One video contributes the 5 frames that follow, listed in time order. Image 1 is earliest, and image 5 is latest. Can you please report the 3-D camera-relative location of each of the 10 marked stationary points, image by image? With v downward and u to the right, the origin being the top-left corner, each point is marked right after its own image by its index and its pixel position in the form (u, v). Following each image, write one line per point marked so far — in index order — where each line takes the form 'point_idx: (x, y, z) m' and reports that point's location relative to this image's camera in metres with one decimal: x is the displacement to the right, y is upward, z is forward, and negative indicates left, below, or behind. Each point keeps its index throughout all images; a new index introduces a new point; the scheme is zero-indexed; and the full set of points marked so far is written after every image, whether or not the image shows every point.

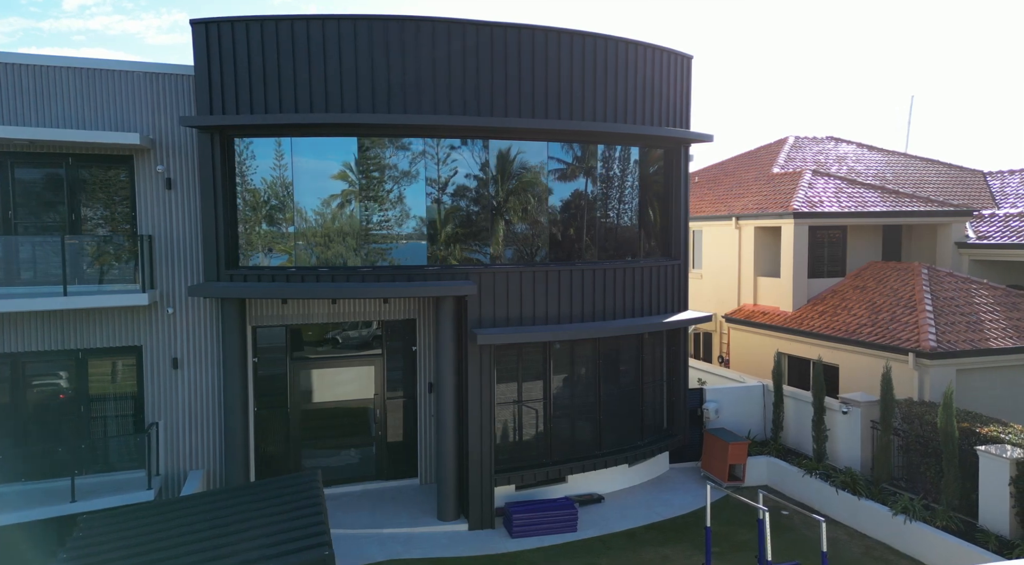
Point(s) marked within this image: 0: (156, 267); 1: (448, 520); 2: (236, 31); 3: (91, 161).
0: (-6.0, +0.3, +10.5) m
1: (-1.0, -3.8, +10.0) m
2: (-4.6, +4.0, +10.0) m
3: (-6.9, +2.0, +10.2) m
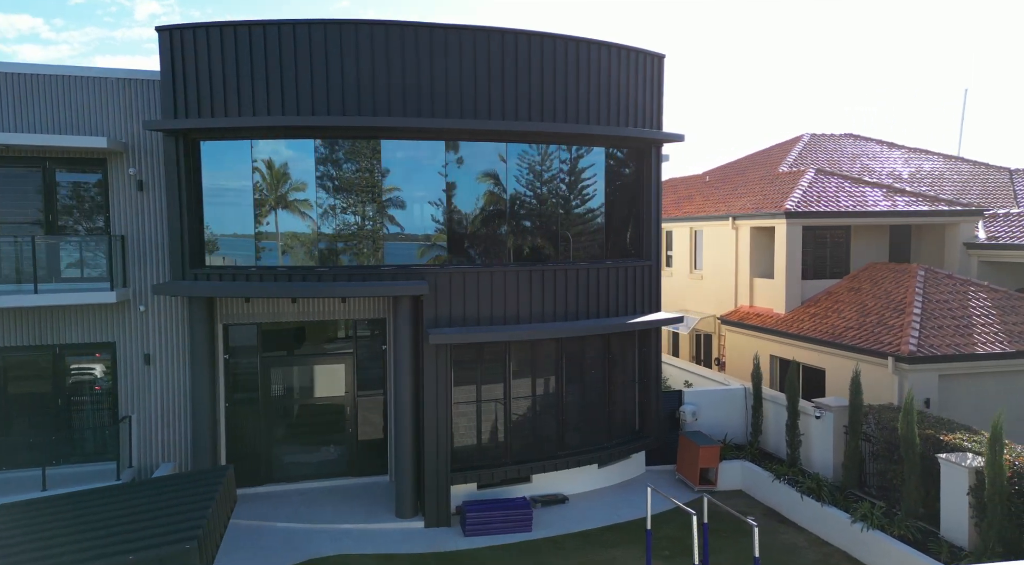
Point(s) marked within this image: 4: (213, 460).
0: (-6.6, +0.3, +10.8) m
1: (-1.7, -3.8, +10.1) m
2: (-5.3, +4.0, +10.3) m
3: (-7.6, +2.0, +10.6) m
4: (-5.2, -3.1, +10.7) m
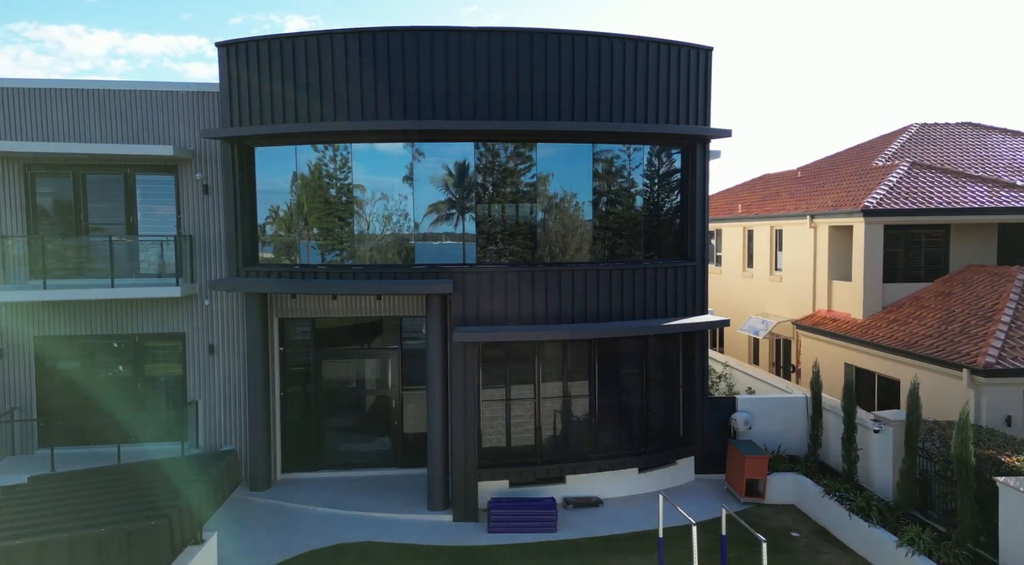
0: (-6.0, +0.4, +11.8) m
1: (-1.2, -3.8, +10.3) m
2: (-4.7, +4.1, +11.1) m
3: (-6.9, +2.1, +11.7) m
4: (-4.6, -3.0, +11.5) m
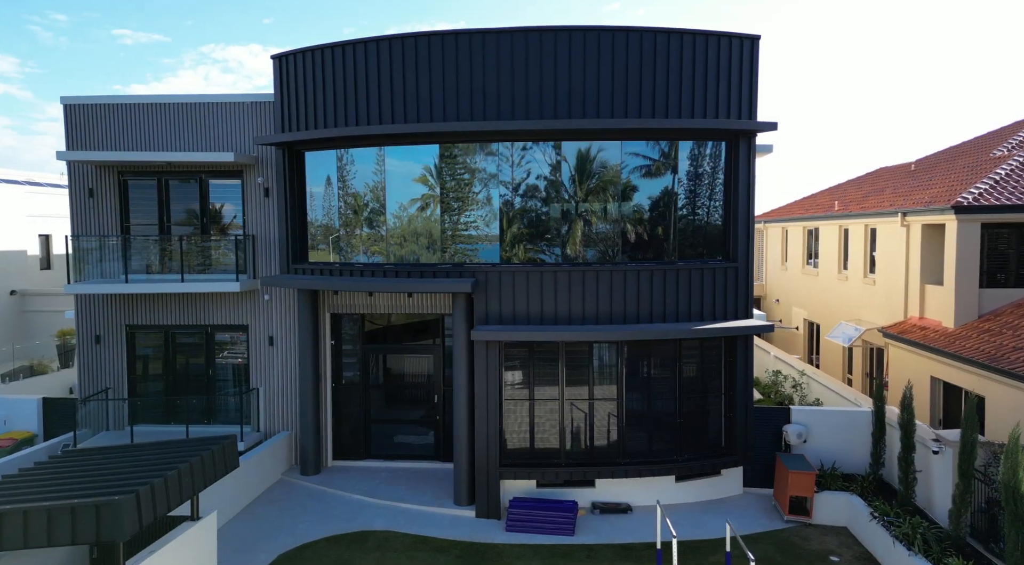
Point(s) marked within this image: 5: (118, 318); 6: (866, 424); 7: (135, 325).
0: (-5.2, +0.4, +12.7) m
1: (-0.8, -3.8, +10.5) m
2: (-4.0, +4.1, +11.8) m
3: (-6.1, +2.2, +12.9) m
4: (-3.9, -2.9, +12.3) m
5: (-8.4, -0.8, +13.3) m
6: (+6.5, -2.6, +11.5) m
7: (-8.0, -0.9, +13.3) m
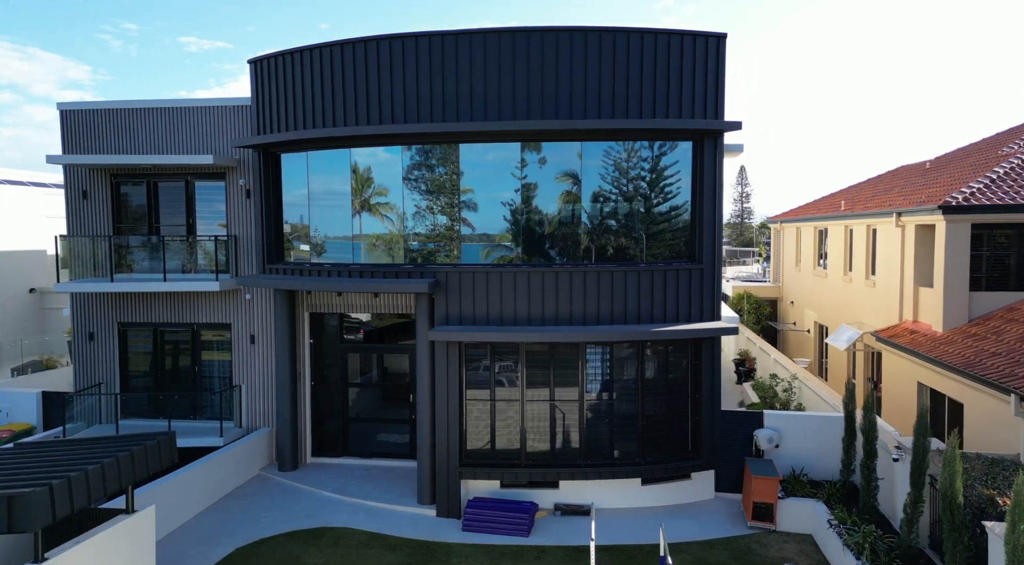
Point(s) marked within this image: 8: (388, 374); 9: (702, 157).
0: (-5.7, +0.4, +13.1) m
1: (-1.5, -3.8, +10.7) m
2: (-4.5, +4.1, +12.1) m
3: (-6.6, +2.2, +13.2) m
4: (-4.5, -3.0, +12.5) m
5: (-8.9, -0.7, +13.7) m
6: (+5.9, -2.7, +11.3) m
7: (-8.5, -0.9, +13.7) m
8: (-2.8, -2.0, +13.0) m
9: (+3.4, +2.2, +11.0) m
